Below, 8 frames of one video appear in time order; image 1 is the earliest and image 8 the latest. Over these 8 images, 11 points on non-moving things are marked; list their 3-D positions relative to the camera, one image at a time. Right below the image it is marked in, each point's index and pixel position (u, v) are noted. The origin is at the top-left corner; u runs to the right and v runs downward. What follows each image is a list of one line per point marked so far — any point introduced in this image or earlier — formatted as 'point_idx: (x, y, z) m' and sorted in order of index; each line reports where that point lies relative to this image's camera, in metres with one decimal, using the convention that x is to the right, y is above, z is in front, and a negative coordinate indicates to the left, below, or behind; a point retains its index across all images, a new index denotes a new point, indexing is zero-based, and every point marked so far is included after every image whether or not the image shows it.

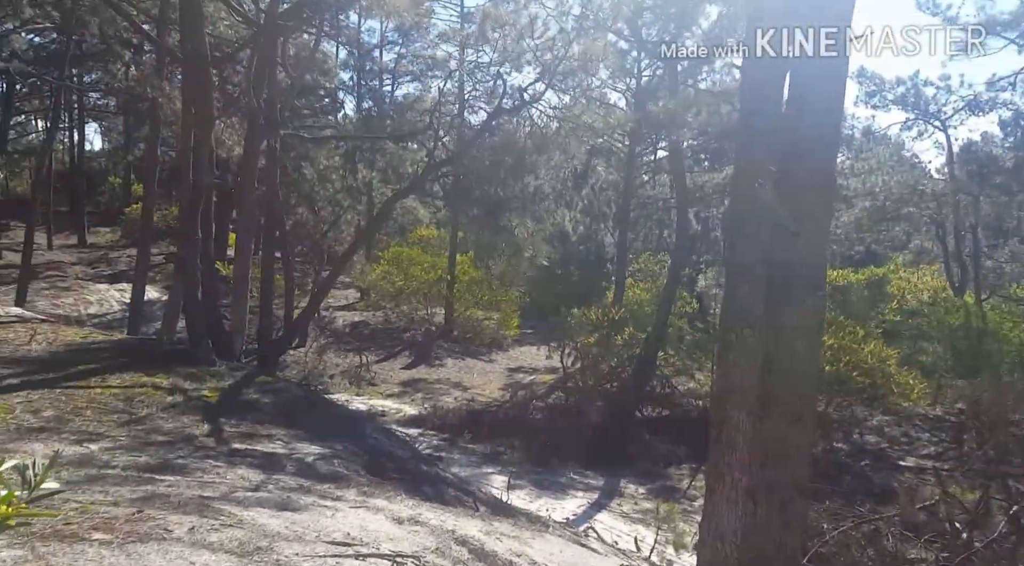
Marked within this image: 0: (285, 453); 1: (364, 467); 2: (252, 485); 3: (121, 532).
0: (-1.8, -1.4, +6.2) m
1: (-1.3, -1.6, +6.9) m
2: (-1.6, -1.3, +4.8) m
3: (-1.7, -1.1, +3.3) m
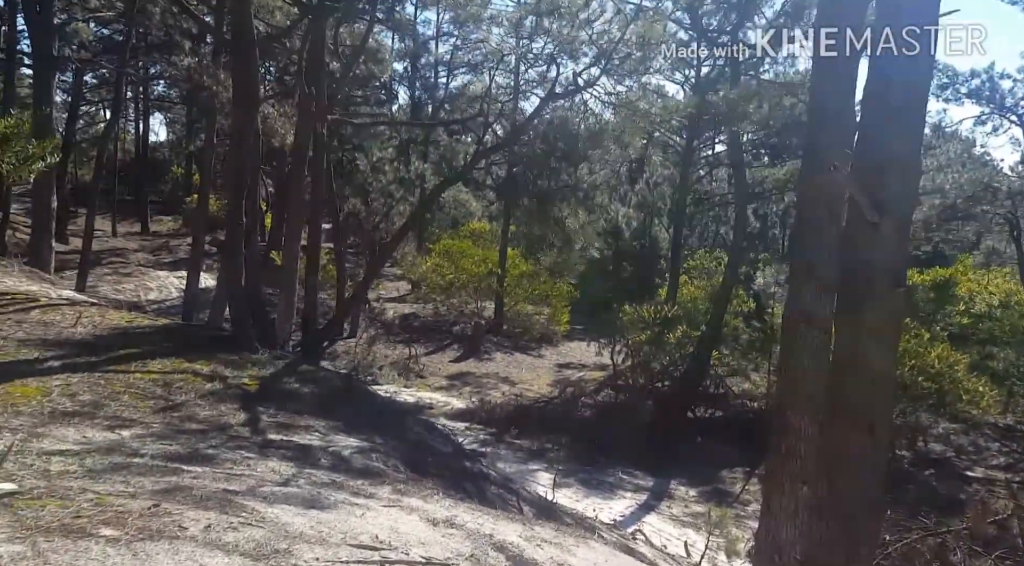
0: (-1.5, -1.3, +5.9) m
1: (-1.0, -1.5, +6.6) m
2: (-1.4, -1.2, +4.5) m
3: (-1.5, -1.0, +3.1) m
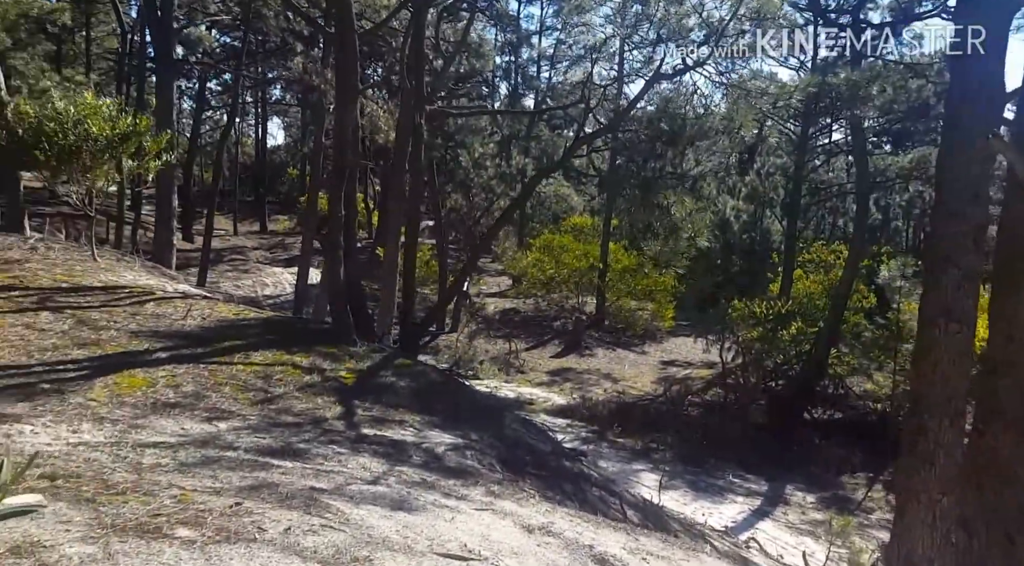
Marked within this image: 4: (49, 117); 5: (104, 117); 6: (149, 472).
0: (-0.7, -1.2, +5.8) m
1: (-0.1, -1.5, +6.4) m
2: (-0.8, -1.1, +4.3) m
3: (-1.1, -0.9, +2.9) m
4: (-6.1, +2.2, +10.1) m
5: (-5.5, +2.3, +10.4) m
6: (-1.8, -0.9, +3.7) m
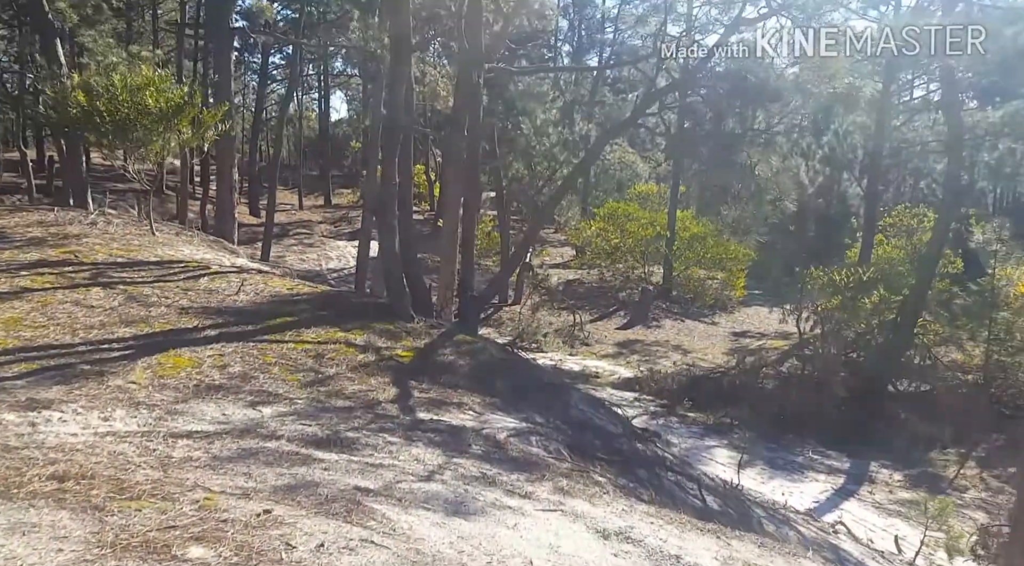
0: (-0.2, -1.0, +5.3) m
1: (+0.4, -1.2, +5.9) m
2: (-0.4, -1.0, +3.9) m
3: (-0.9, -0.8, +2.5) m
4: (-5.3, +2.5, +9.9) m
5: (-4.7, +2.6, +10.1) m
6: (-1.5, -0.8, +3.3) m
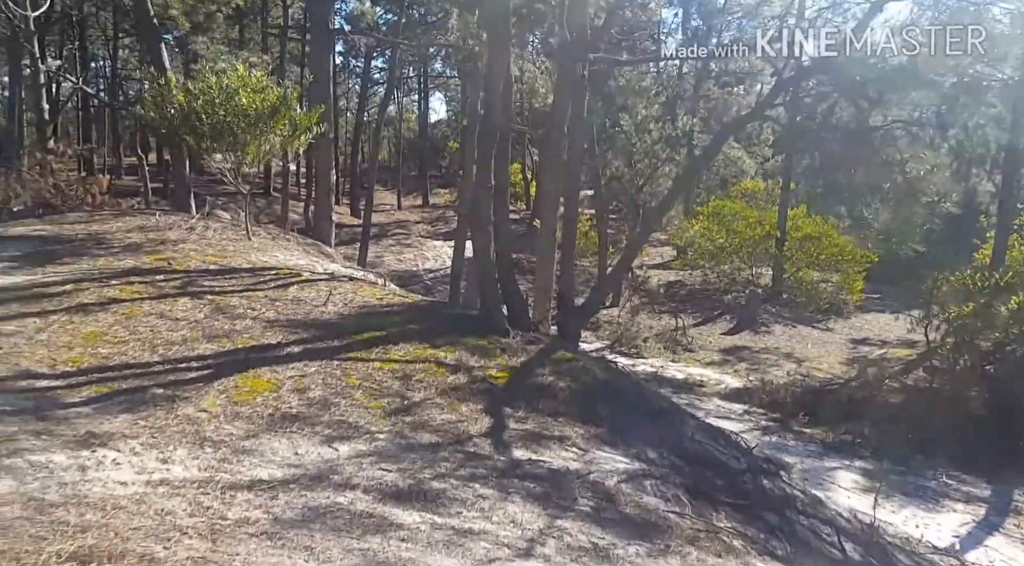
0: (+0.4, -1.1, +4.6) m
1: (+1.1, -1.4, +5.1) m
2: (+0.1, -1.1, +3.2) m
3: (-0.6, -1.0, +1.8) m
4: (-4.0, +2.4, +9.8) m
5: (-3.4, +2.5, +9.9) m
6: (-1.0, -0.9, +2.8) m
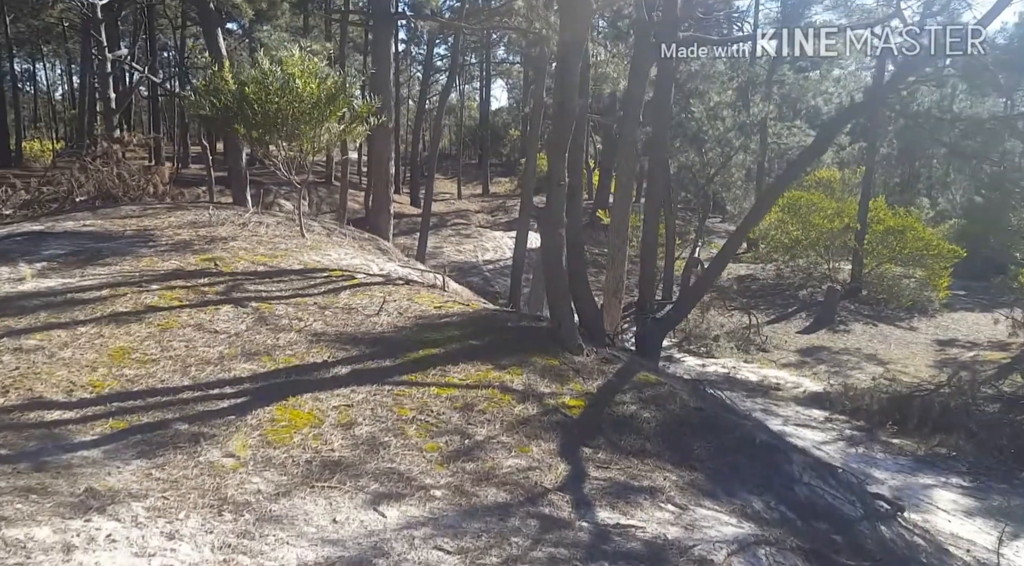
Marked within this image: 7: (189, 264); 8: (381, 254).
0: (+0.8, -1.2, +3.7) m
1: (+1.6, -1.5, +4.2) m
2: (+0.4, -1.2, +2.4) m
3: (-0.4, -1.1, +1.1) m
4: (-3.1, +2.4, +9.2) m
5: (-2.5, +2.5, +9.3) m
6: (-0.8, -1.1, +2.0) m
7: (-3.2, +0.2, +7.6) m
8: (-1.9, +0.4, +11.1) m
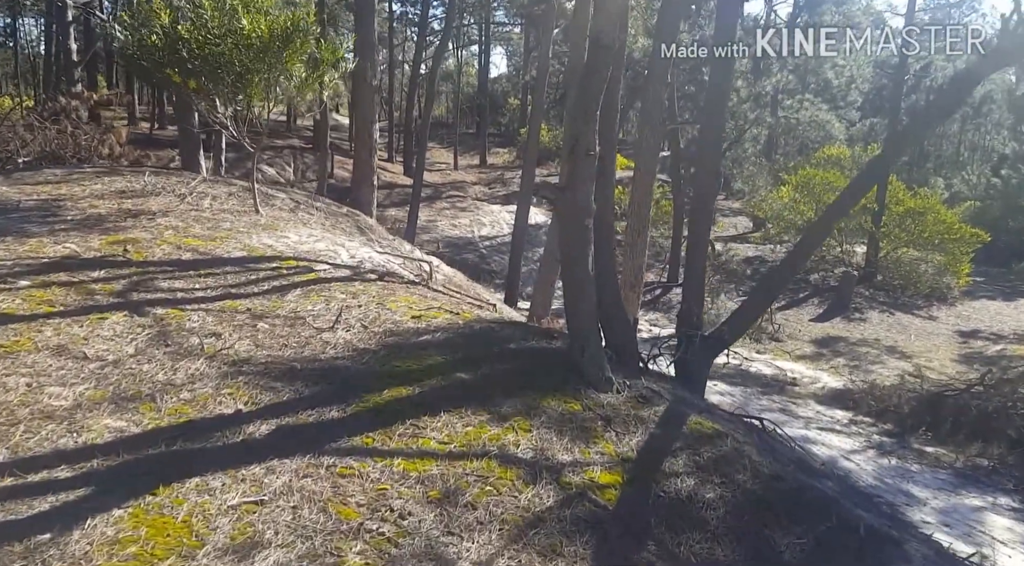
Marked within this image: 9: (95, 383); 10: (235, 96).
0: (+0.8, -1.4, +2.0) m
1: (+1.6, -1.6, +2.4) m
2: (+0.4, -1.4, +0.6) m
3: (-0.4, -1.3, -0.7) m
4: (-3.1, +2.6, +7.3) m
5: (-2.4, +2.6, +7.4) m
6: (-0.7, -1.2, +0.3) m
7: (-3.2, +0.3, +5.8) m
8: (-1.9, +0.6, +9.3) m
9: (-2.0, -0.5, +3.7) m
10: (-2.7, +1.9, +7.6) m
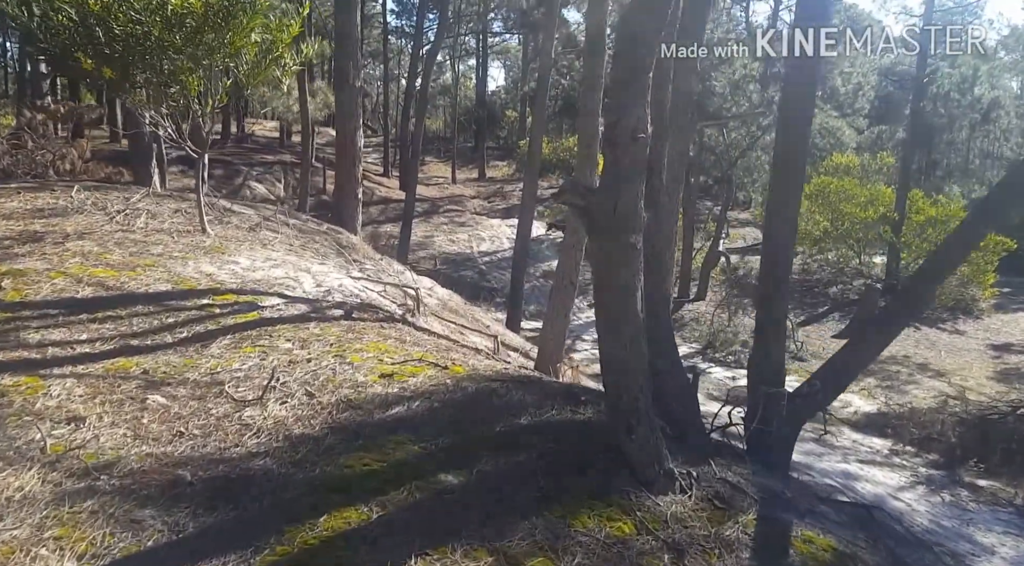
0: (+0.9, -1.5, +0.5) m
1: (+1.7, -1.8, +0.9) m
2: (+0.4, -1.5, -0.9) m
3: (-0.3, -1.5, -2.2) m
4: (-3.1, +2.3, +5.9) m
5: (-2.4, +2.3, +6.0) m
6: (-0.7, -1.4, -1.2) m
7: (-3.2, 0.0, +4.3) m
8: (-1.9, +0.3, +7.8) m
9: (-1.9, -0.7, +2.2) m
10: (-2.7, +1.6, +6.2) m
